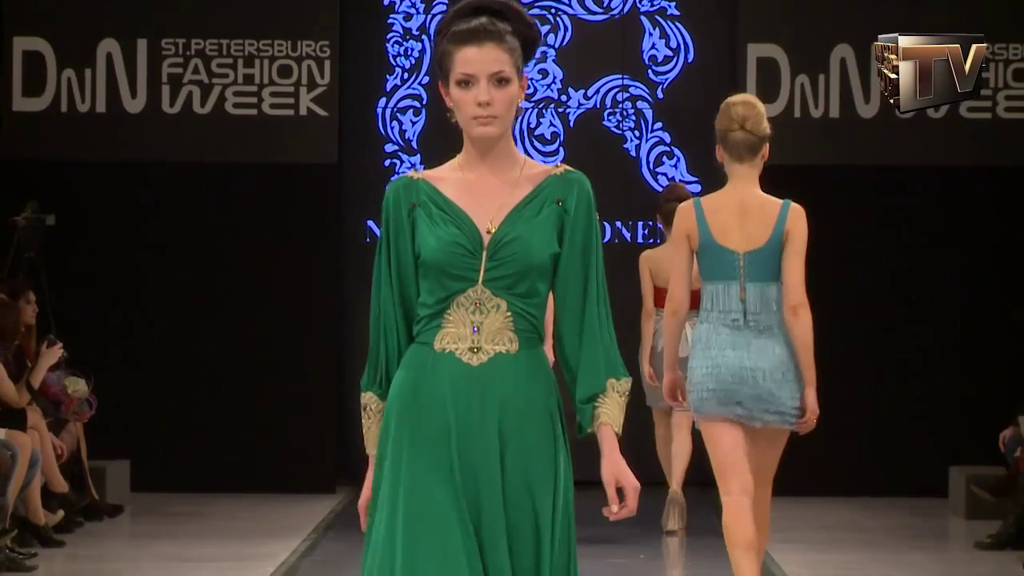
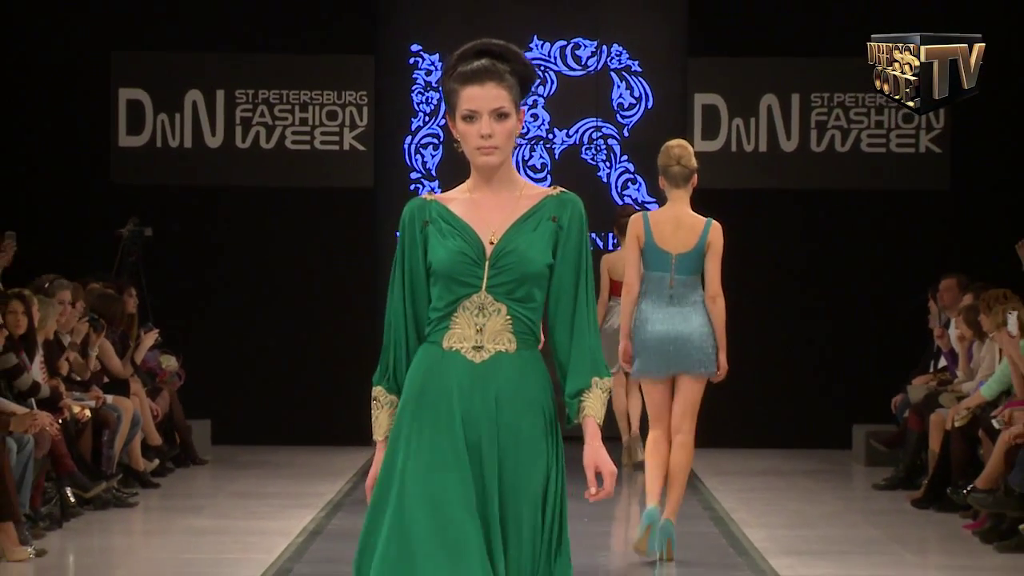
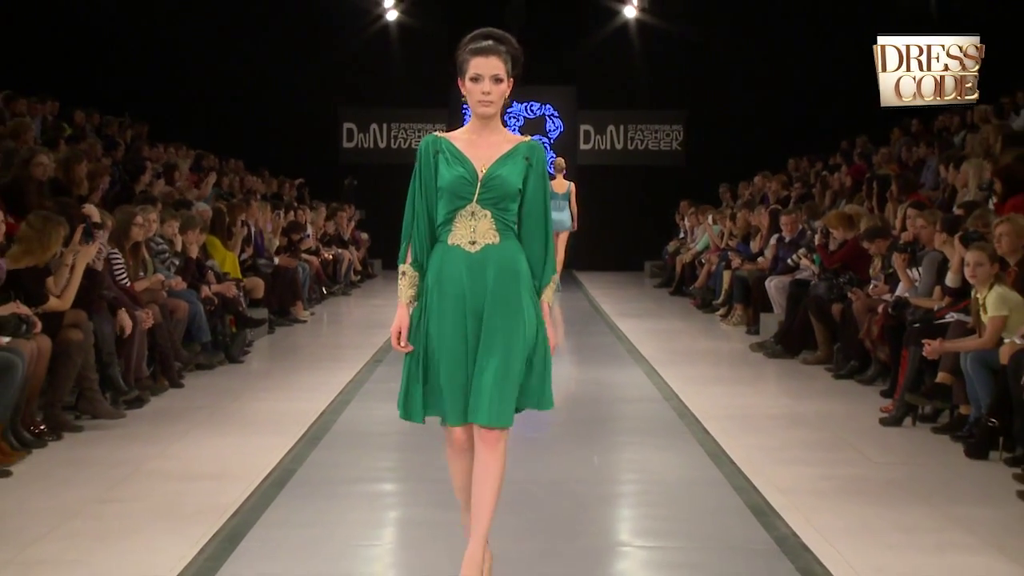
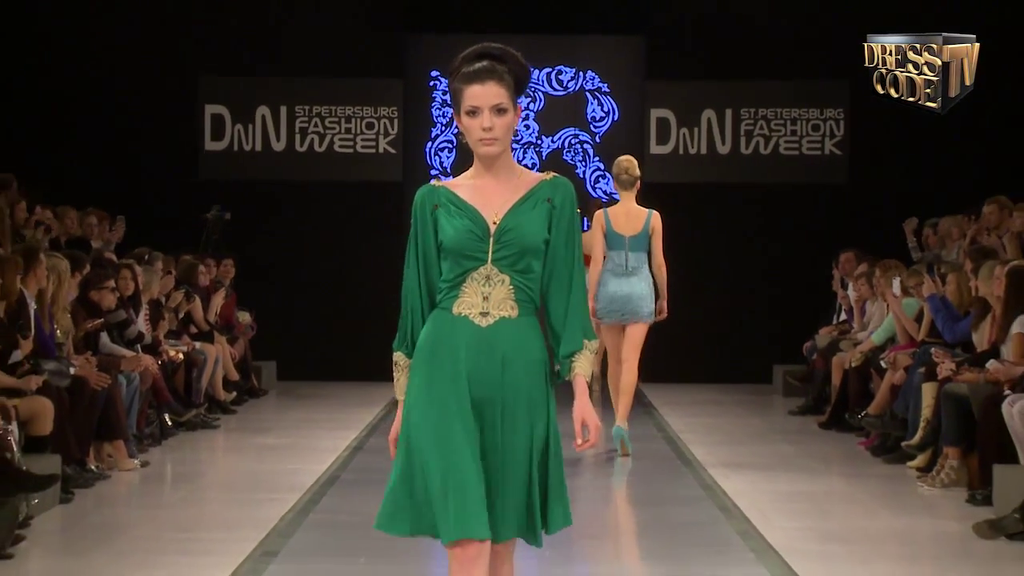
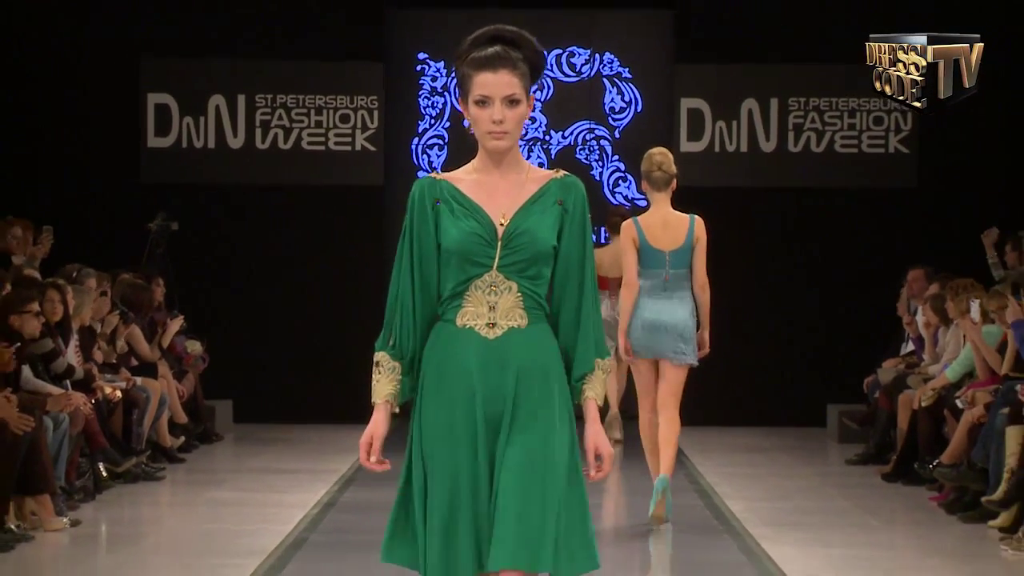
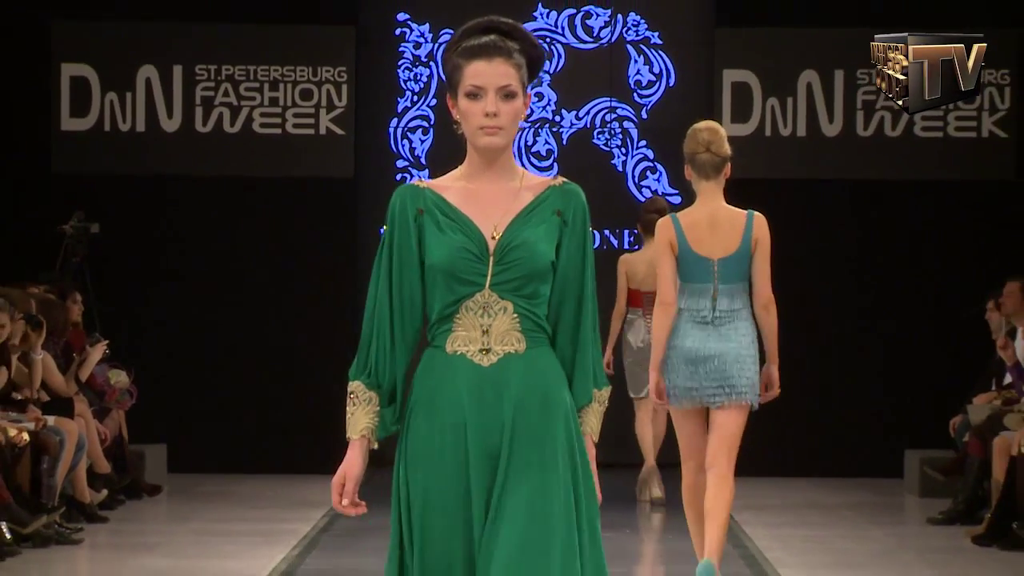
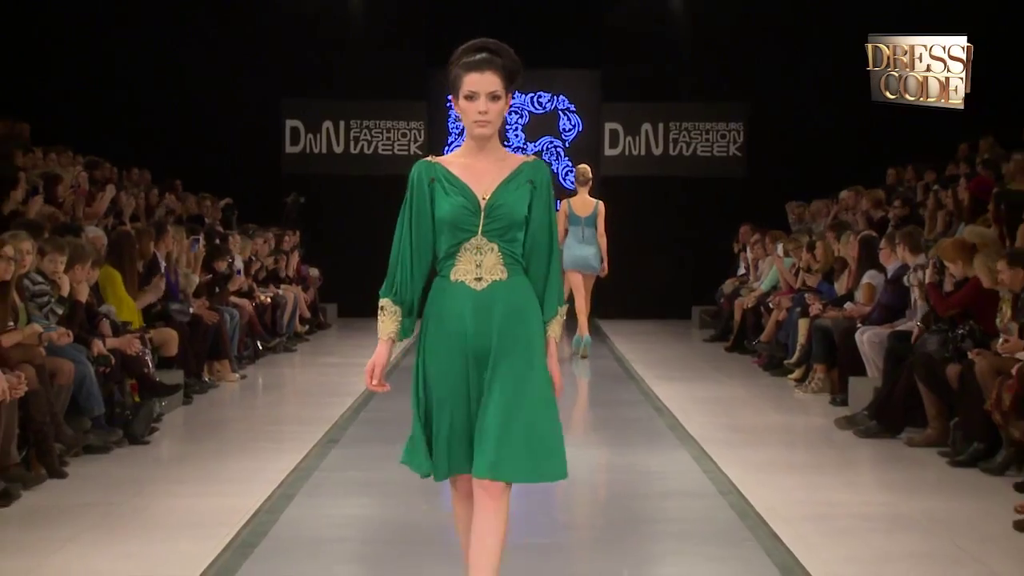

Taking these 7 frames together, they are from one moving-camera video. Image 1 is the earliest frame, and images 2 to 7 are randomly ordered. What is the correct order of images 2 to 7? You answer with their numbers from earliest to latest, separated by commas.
6, 2, 5, 4, 7, 3
